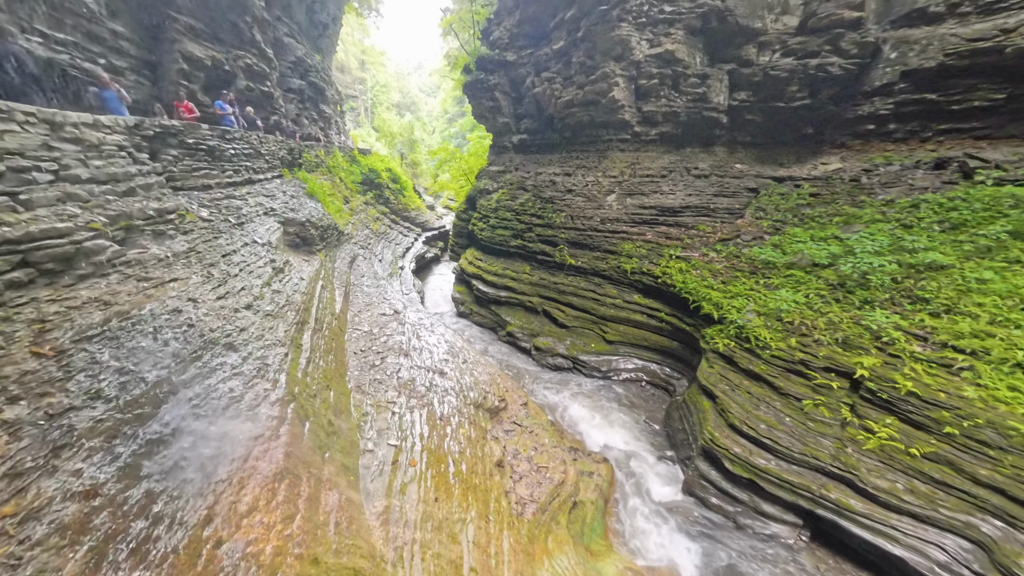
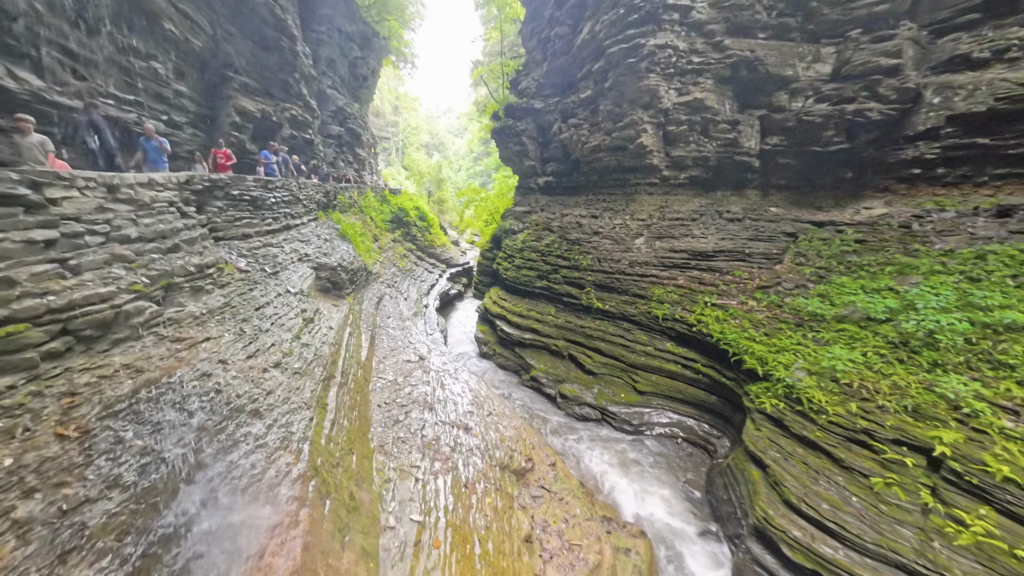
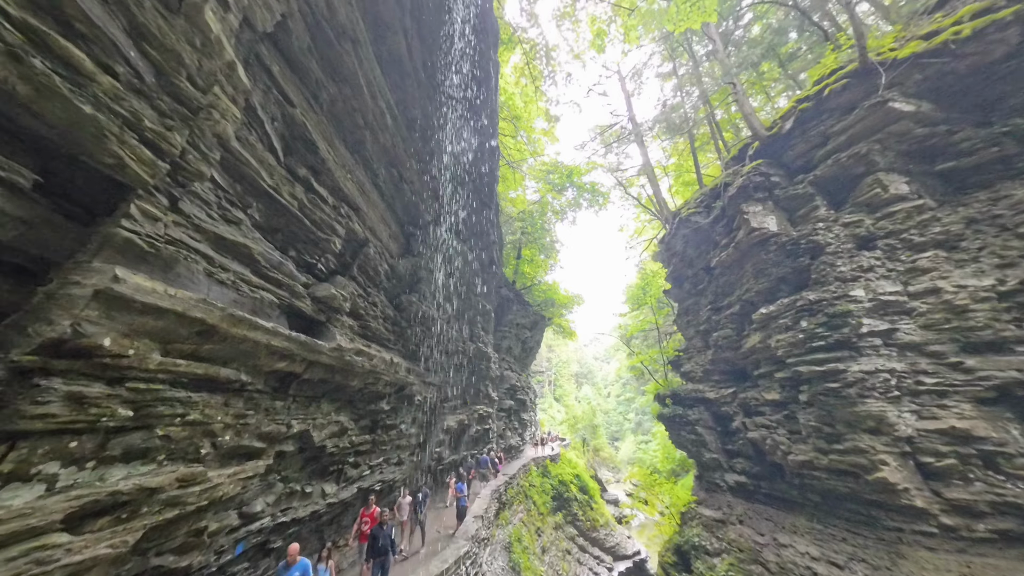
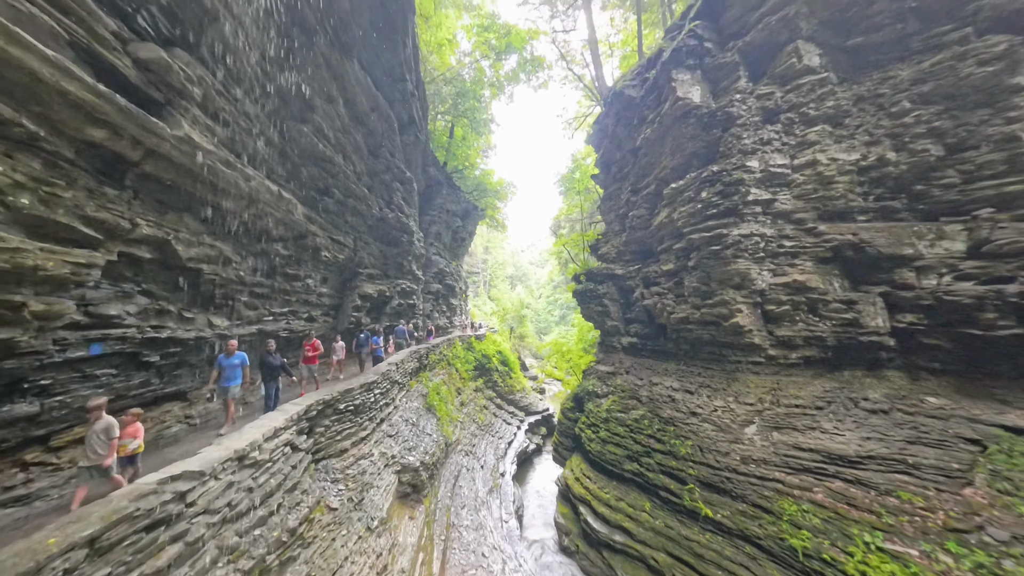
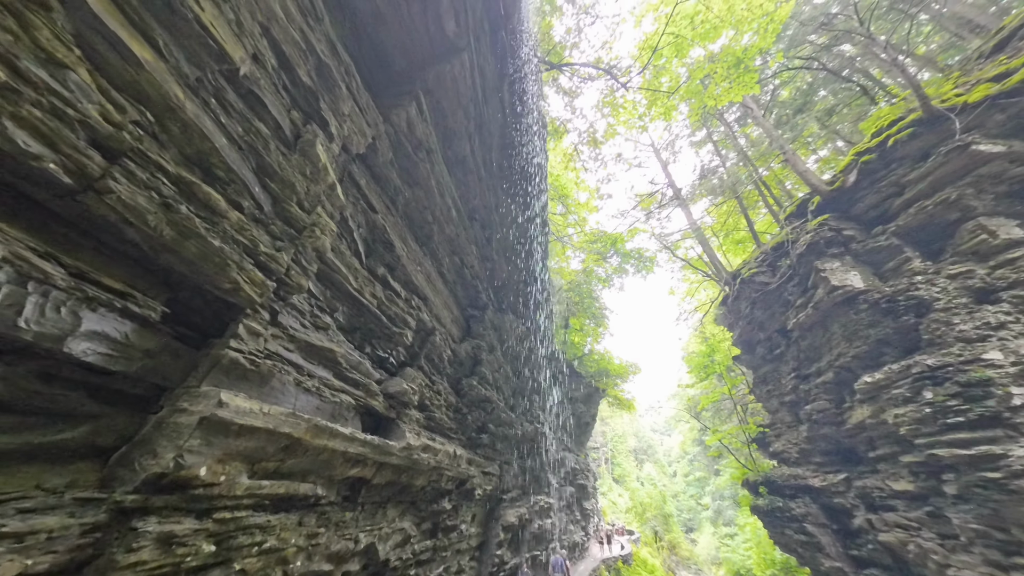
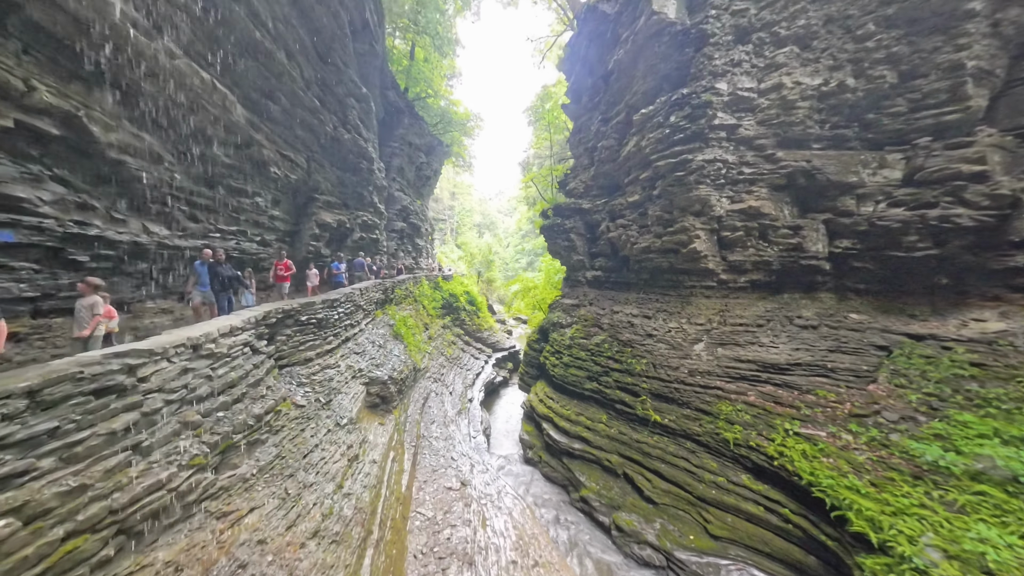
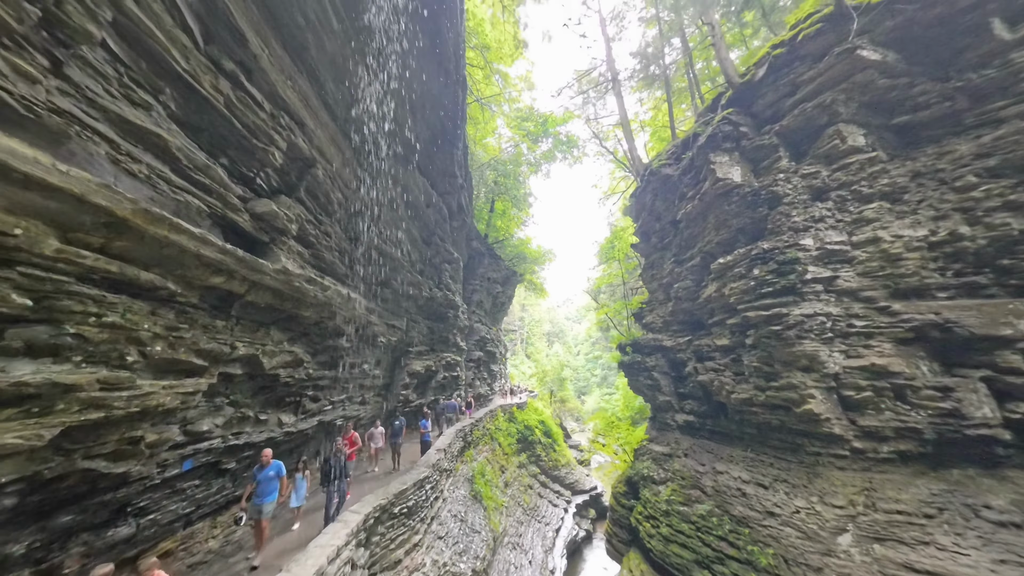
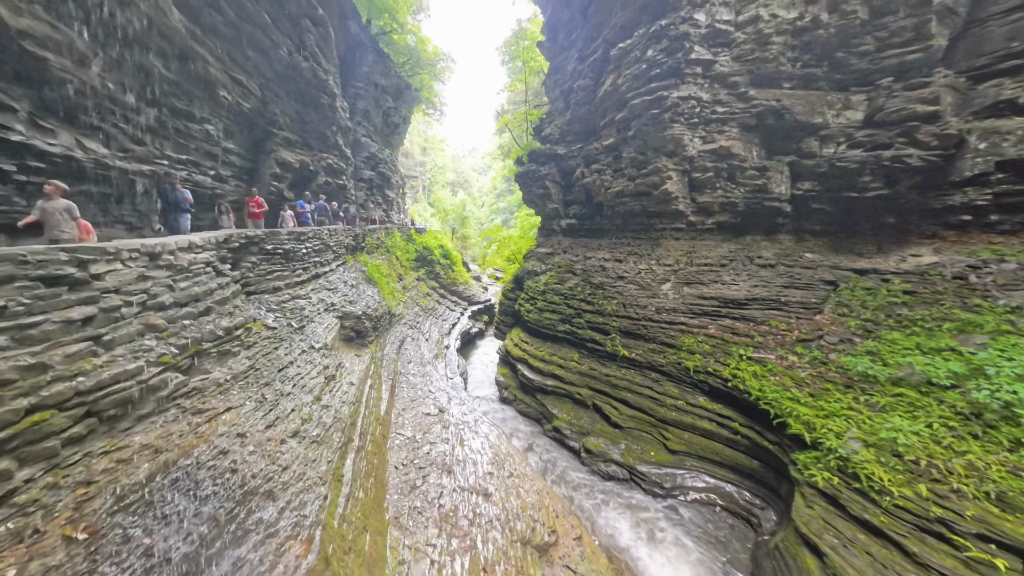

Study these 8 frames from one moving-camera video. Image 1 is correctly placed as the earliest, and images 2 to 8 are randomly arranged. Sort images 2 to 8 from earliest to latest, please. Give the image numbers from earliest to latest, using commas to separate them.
2, 8, 6, 4, 7, 3, 5
